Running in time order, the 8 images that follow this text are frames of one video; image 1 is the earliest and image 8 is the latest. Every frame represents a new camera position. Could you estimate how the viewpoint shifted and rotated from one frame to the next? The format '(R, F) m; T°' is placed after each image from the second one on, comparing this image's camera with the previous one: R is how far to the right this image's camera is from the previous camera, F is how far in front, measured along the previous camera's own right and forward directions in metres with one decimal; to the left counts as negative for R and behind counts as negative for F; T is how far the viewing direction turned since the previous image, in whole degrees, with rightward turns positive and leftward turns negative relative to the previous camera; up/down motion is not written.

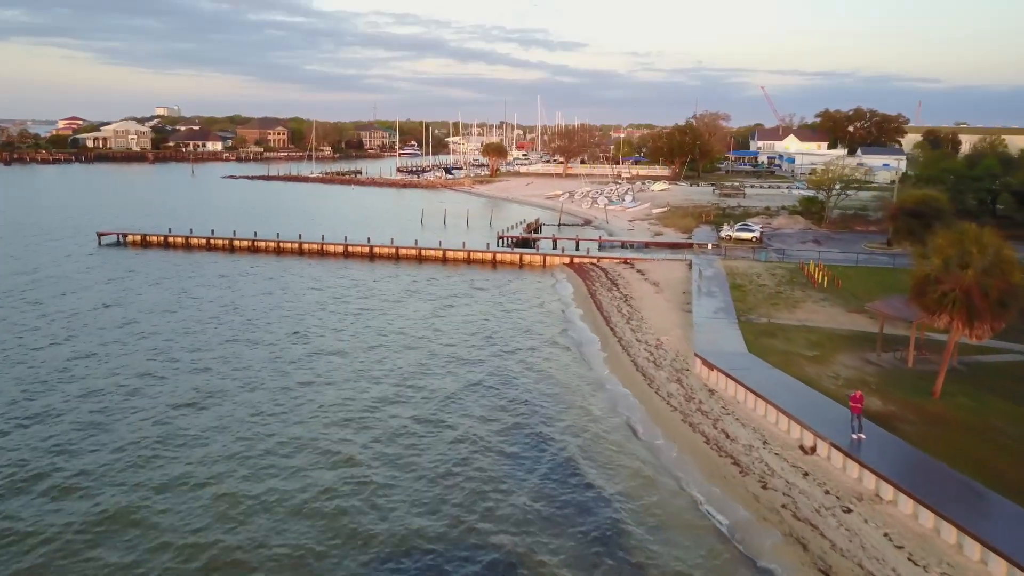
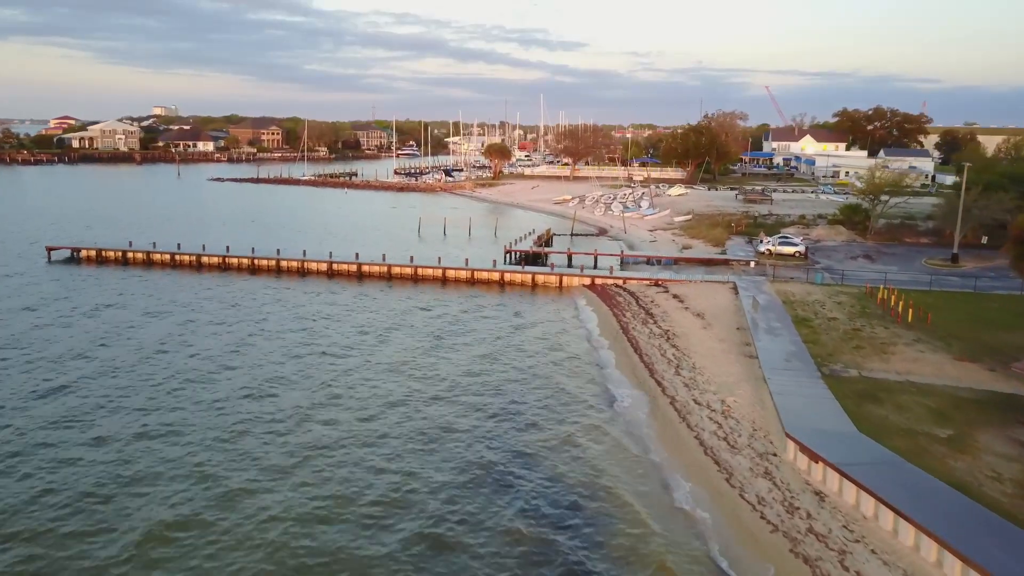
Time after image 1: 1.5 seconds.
(-0.6, +7.2) m; 0°
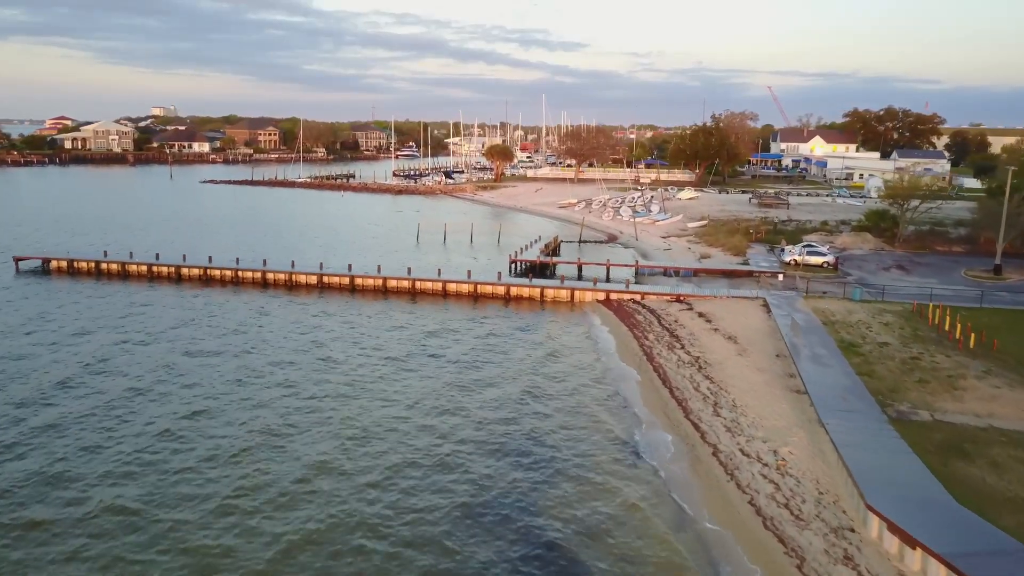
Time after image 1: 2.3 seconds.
(-0.3, +3.8) m; 0°
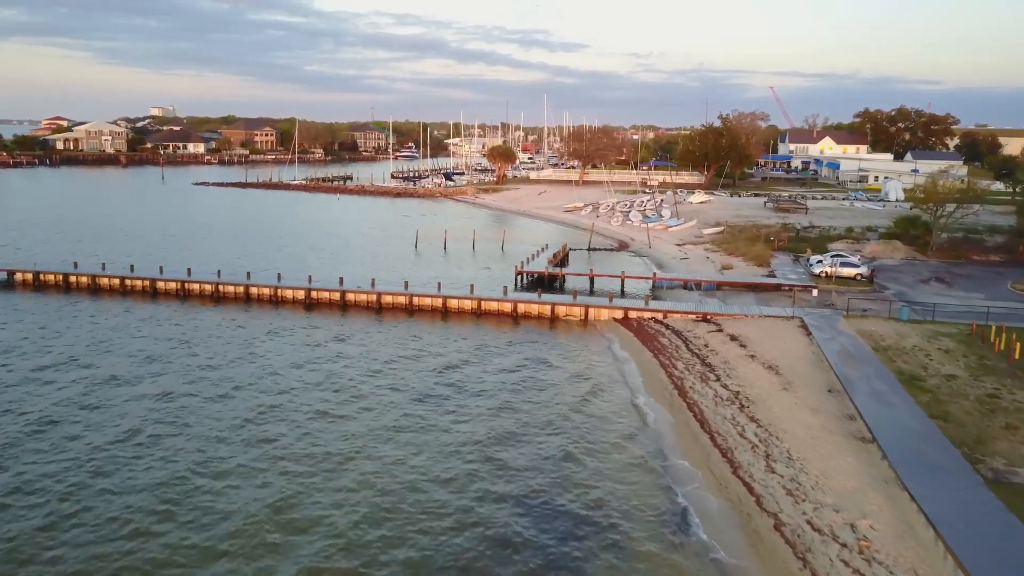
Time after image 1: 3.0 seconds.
(-0.3, +3.8) m; 0°
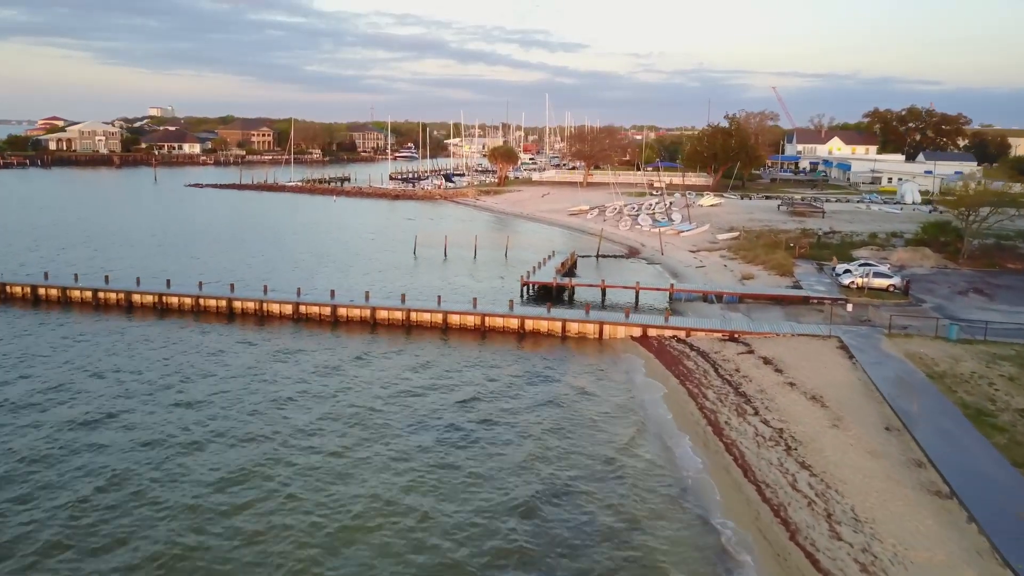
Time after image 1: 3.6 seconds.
(-0.3, +3.2) m; 0°
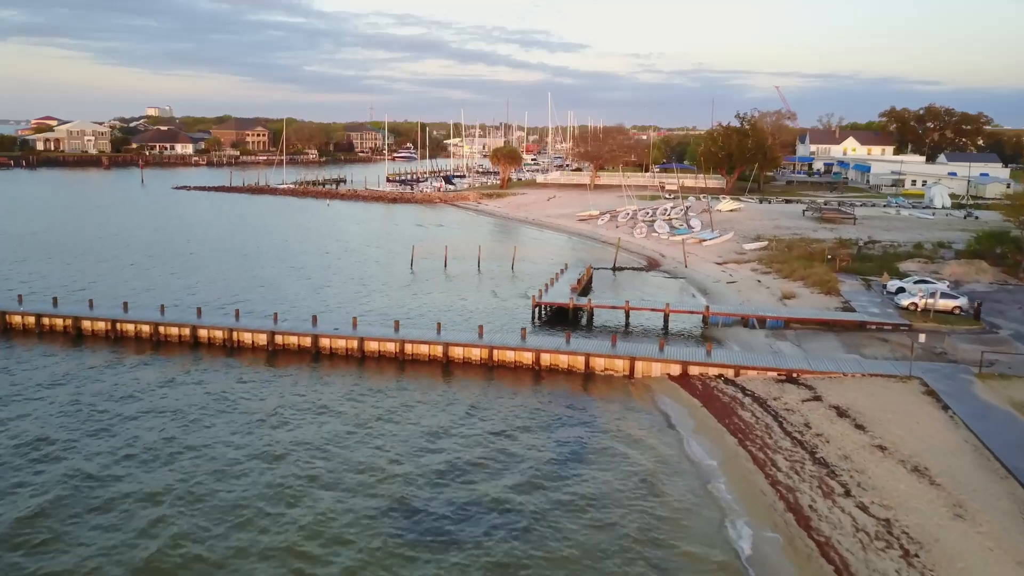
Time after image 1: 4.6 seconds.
(-0.4, +5.3) m; 0°
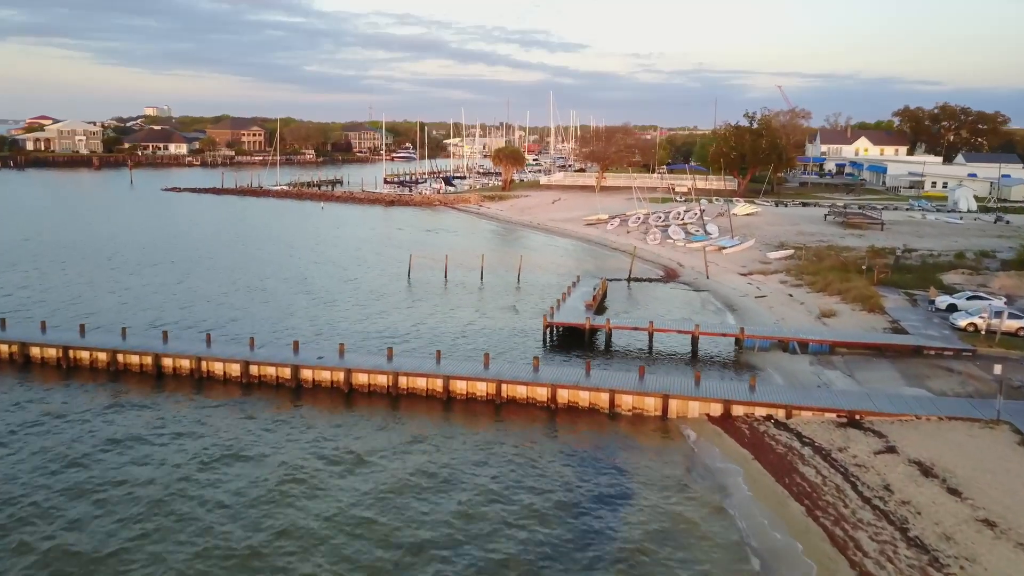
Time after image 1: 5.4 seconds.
(-0.3, +4.0) m; 0°
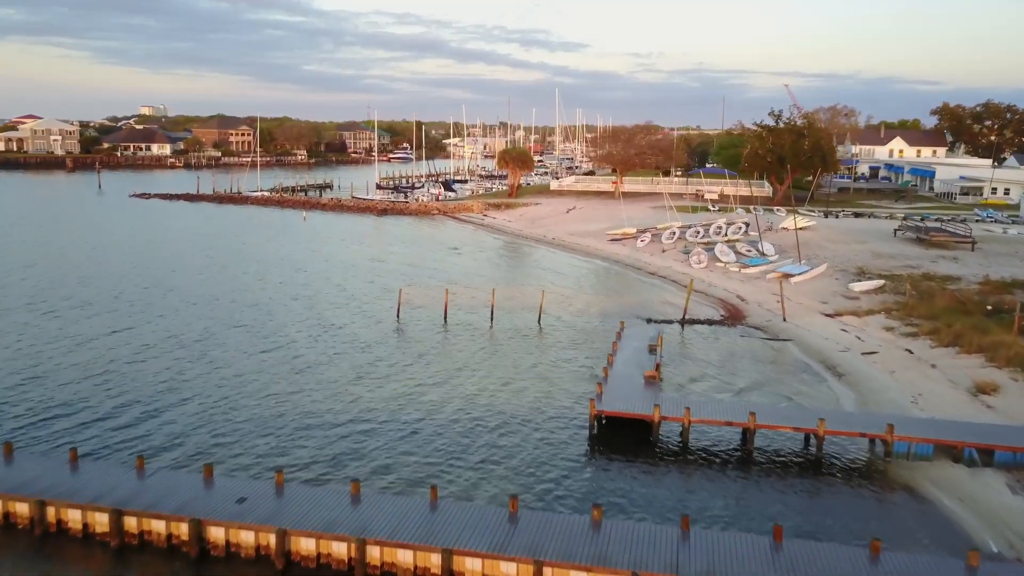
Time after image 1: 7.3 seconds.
(-0.8, +10.4) m; 0°
